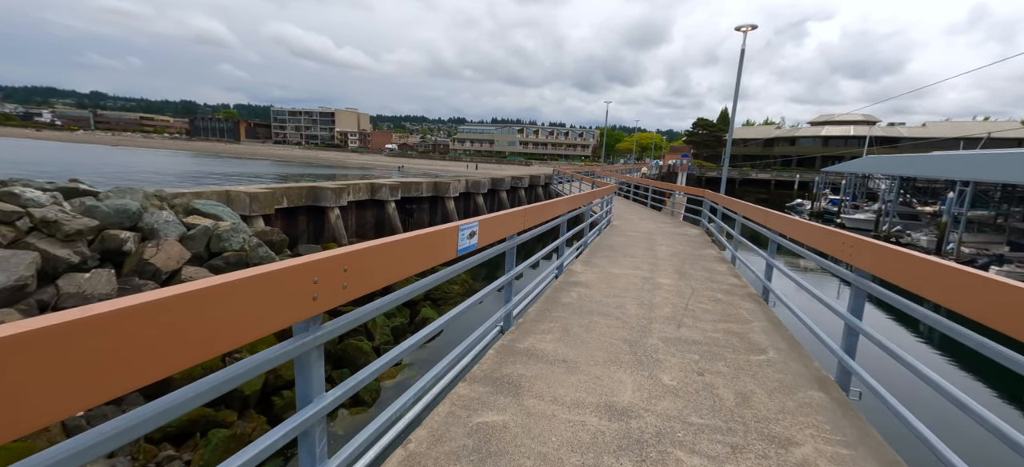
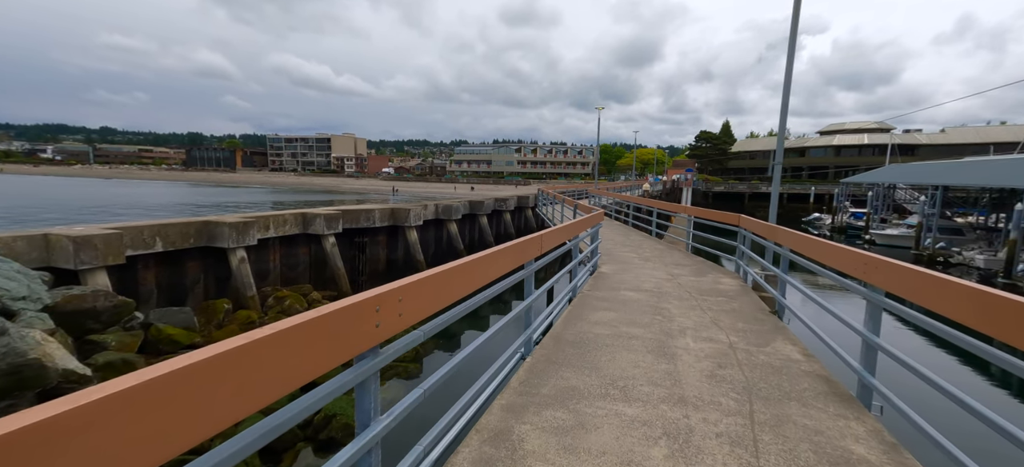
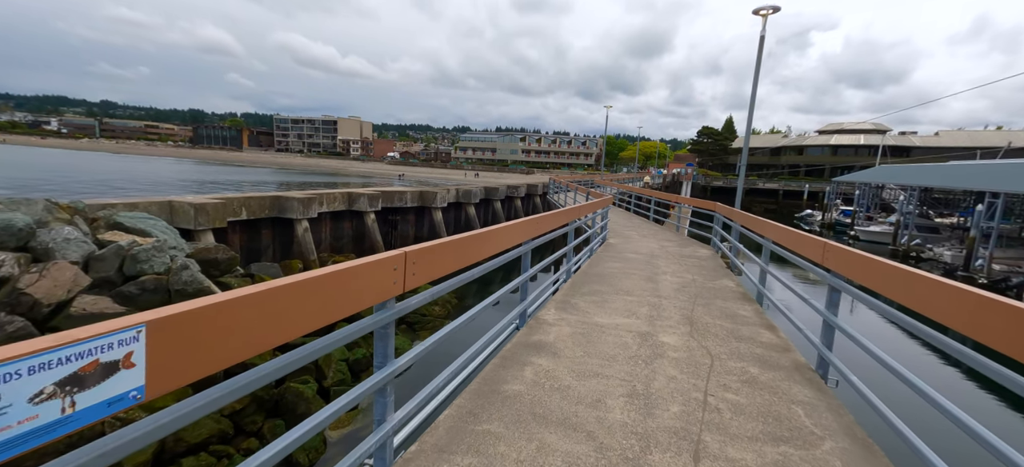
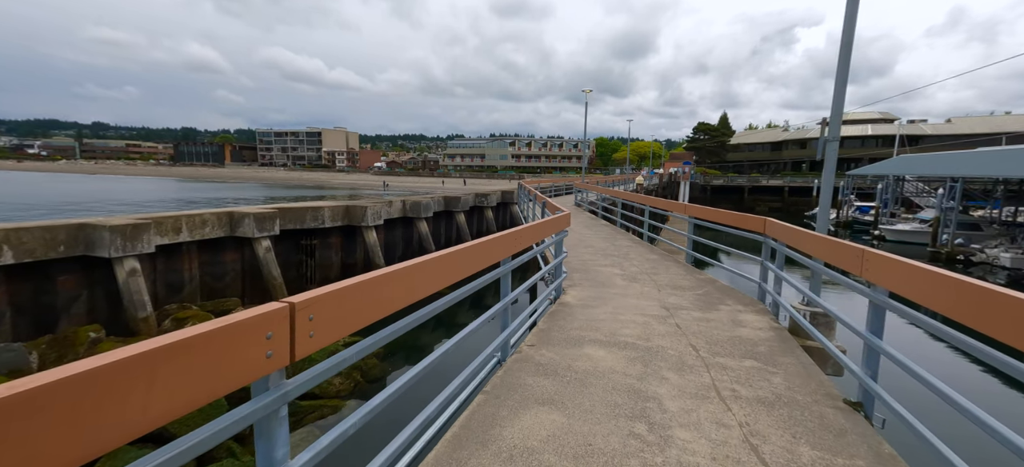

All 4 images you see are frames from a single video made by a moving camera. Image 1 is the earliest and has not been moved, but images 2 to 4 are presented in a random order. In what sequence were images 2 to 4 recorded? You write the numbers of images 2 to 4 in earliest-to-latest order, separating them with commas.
3, 2, 4
